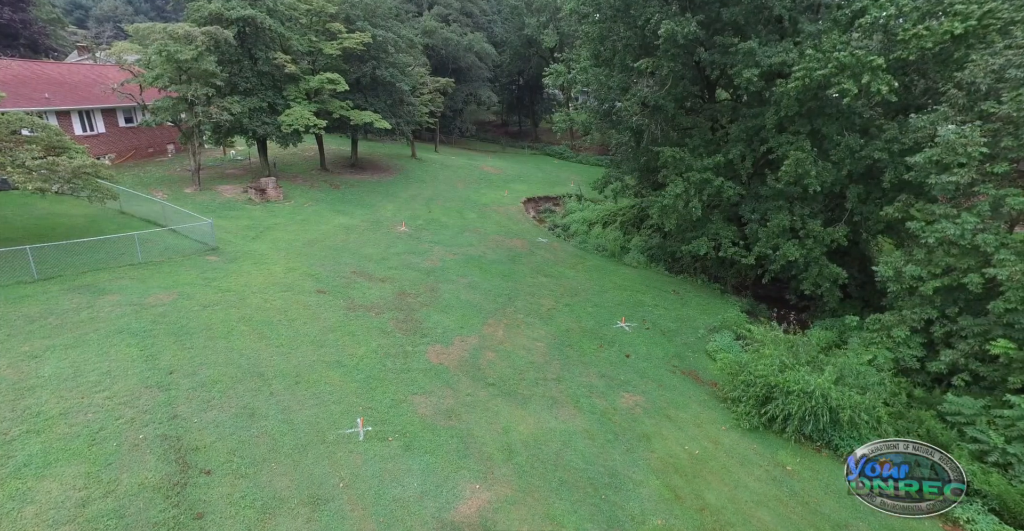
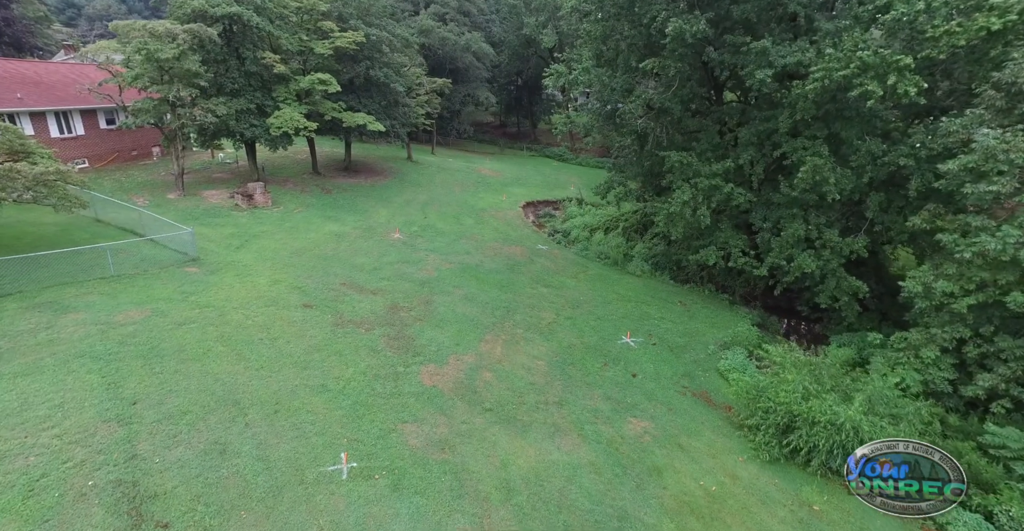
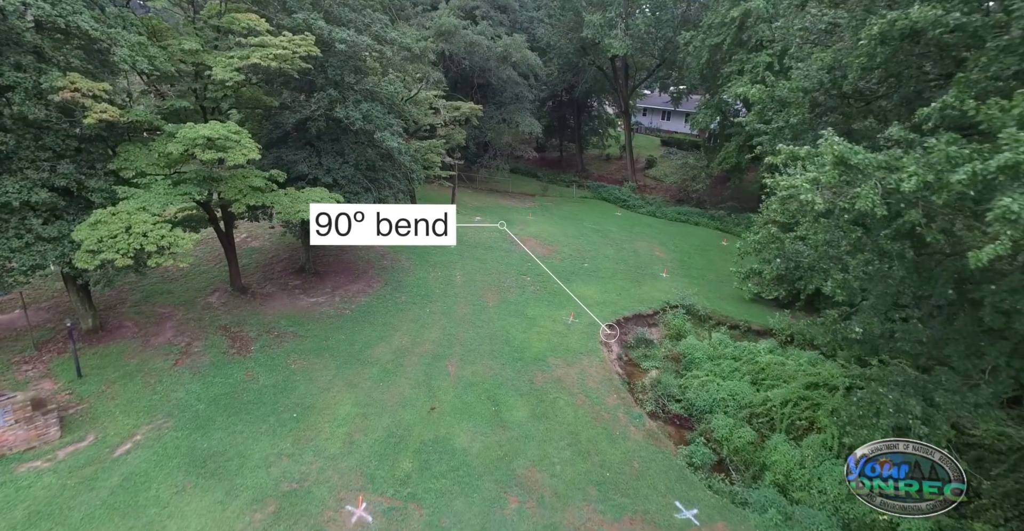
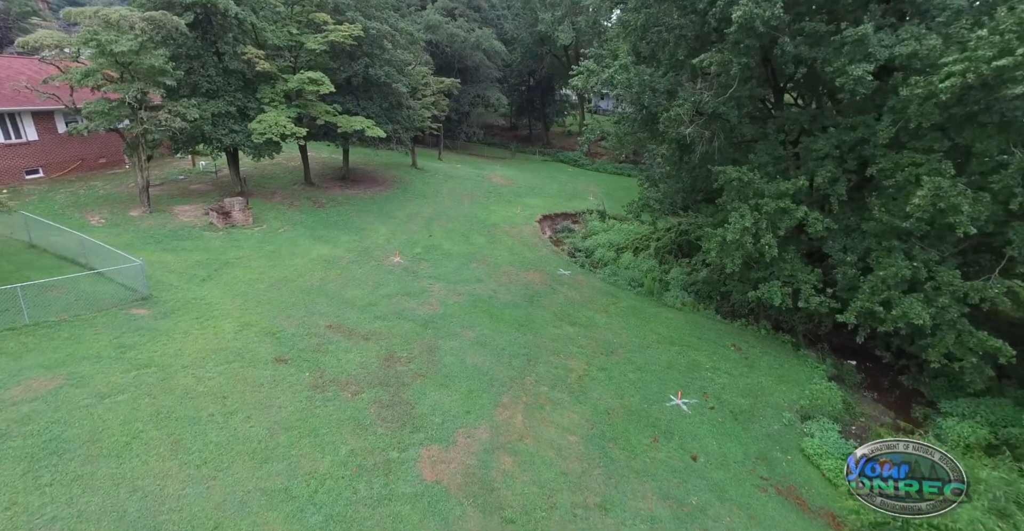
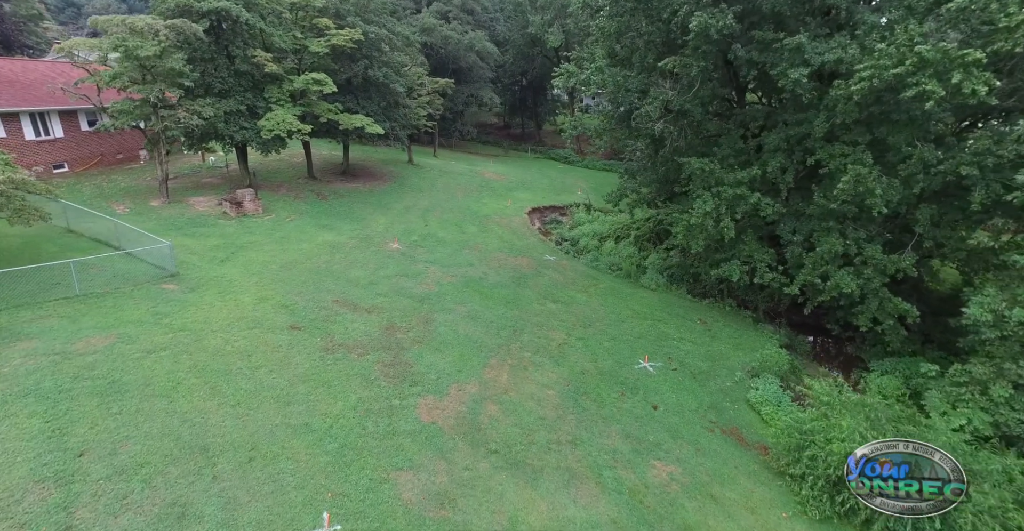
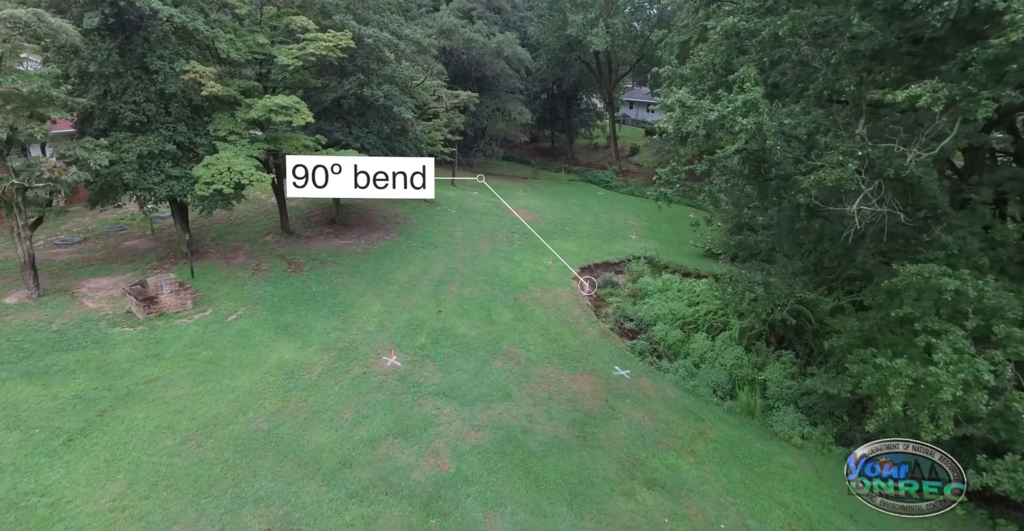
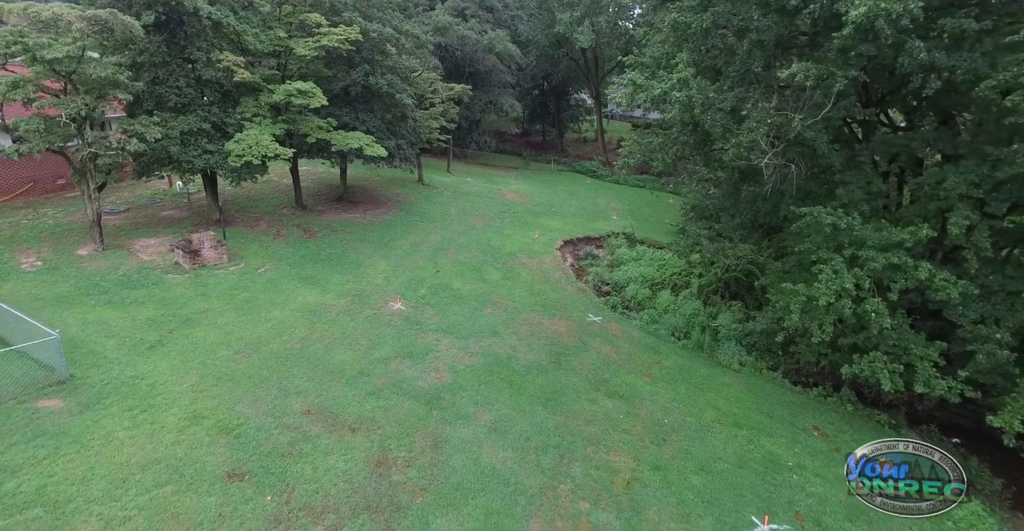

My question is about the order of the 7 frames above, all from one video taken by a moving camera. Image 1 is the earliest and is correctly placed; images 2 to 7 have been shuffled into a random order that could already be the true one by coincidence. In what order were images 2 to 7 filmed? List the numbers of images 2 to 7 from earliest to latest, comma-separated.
2, 5, 4, 7, 6, 3
